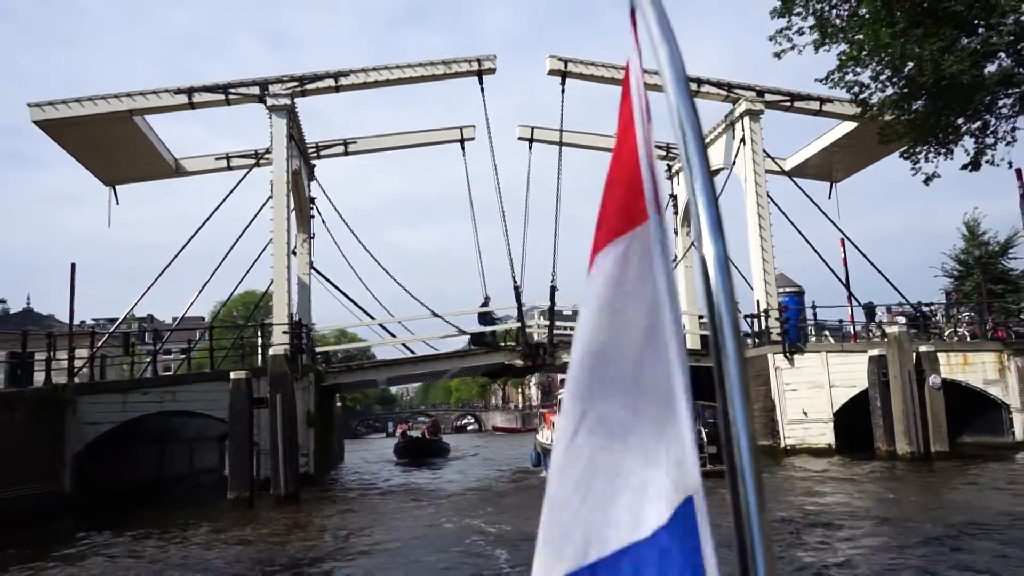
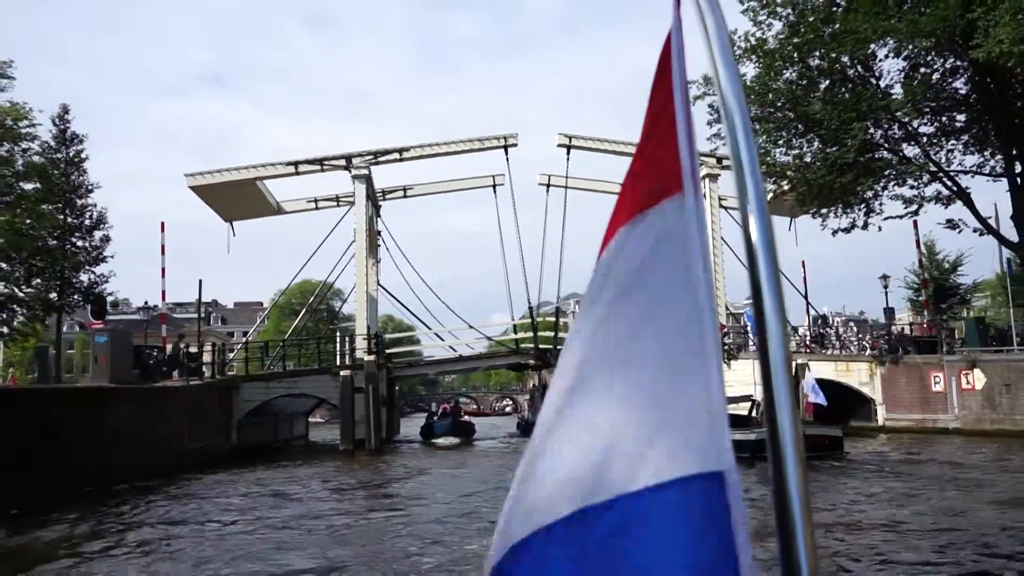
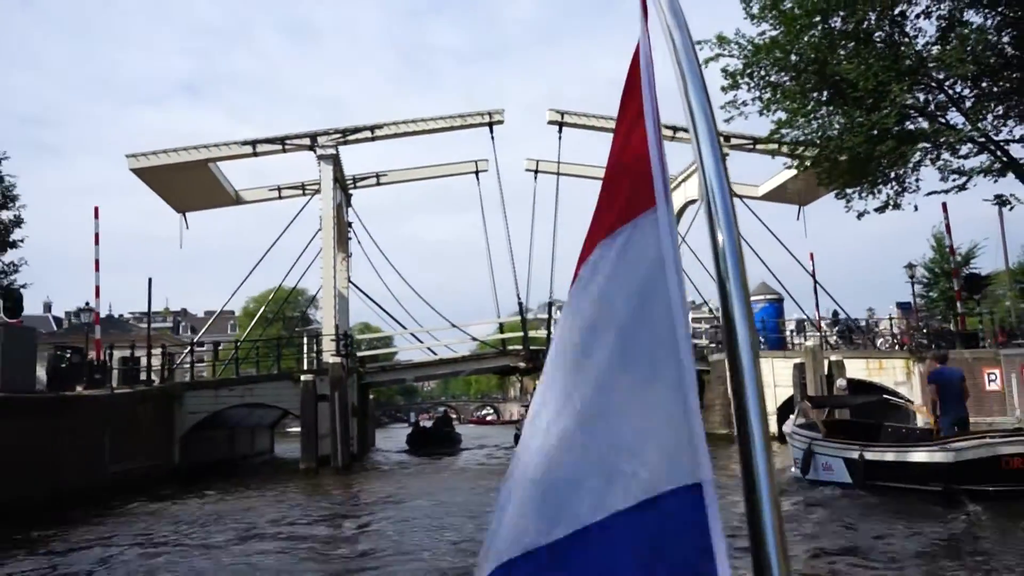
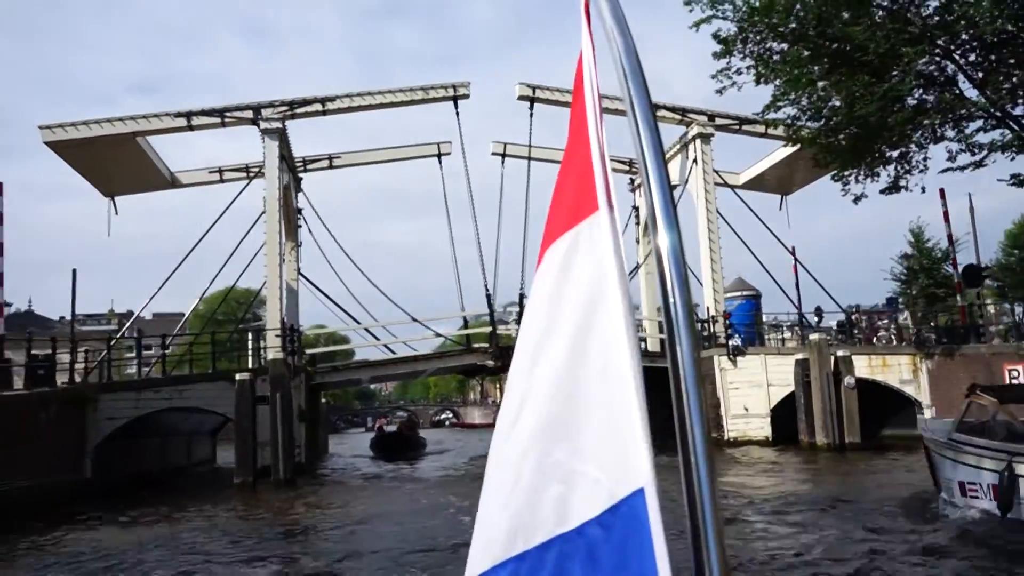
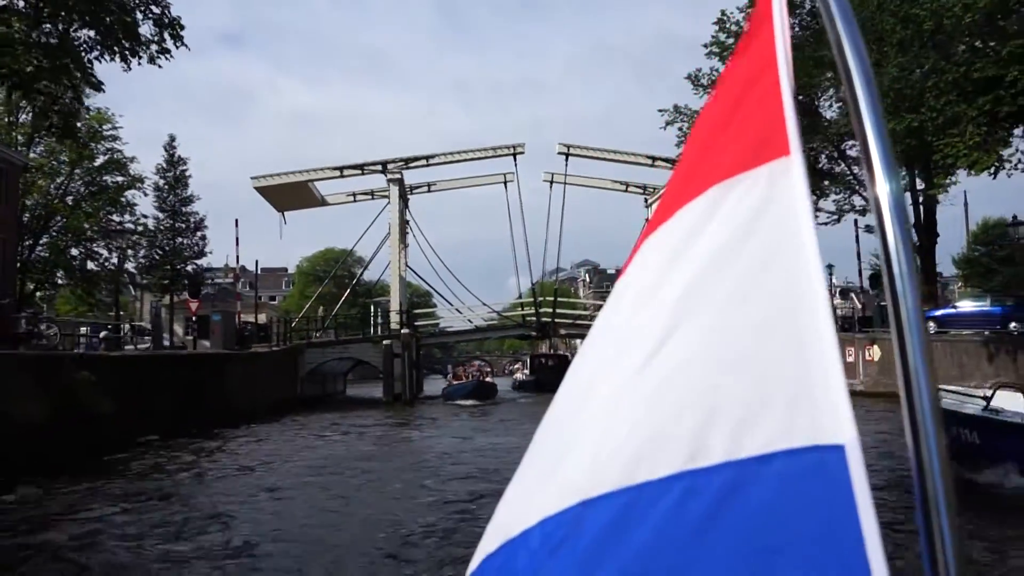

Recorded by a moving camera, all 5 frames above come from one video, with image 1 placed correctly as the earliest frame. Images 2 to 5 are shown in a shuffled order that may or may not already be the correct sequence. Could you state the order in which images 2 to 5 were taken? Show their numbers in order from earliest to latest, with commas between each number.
4, 3, 2, 5
